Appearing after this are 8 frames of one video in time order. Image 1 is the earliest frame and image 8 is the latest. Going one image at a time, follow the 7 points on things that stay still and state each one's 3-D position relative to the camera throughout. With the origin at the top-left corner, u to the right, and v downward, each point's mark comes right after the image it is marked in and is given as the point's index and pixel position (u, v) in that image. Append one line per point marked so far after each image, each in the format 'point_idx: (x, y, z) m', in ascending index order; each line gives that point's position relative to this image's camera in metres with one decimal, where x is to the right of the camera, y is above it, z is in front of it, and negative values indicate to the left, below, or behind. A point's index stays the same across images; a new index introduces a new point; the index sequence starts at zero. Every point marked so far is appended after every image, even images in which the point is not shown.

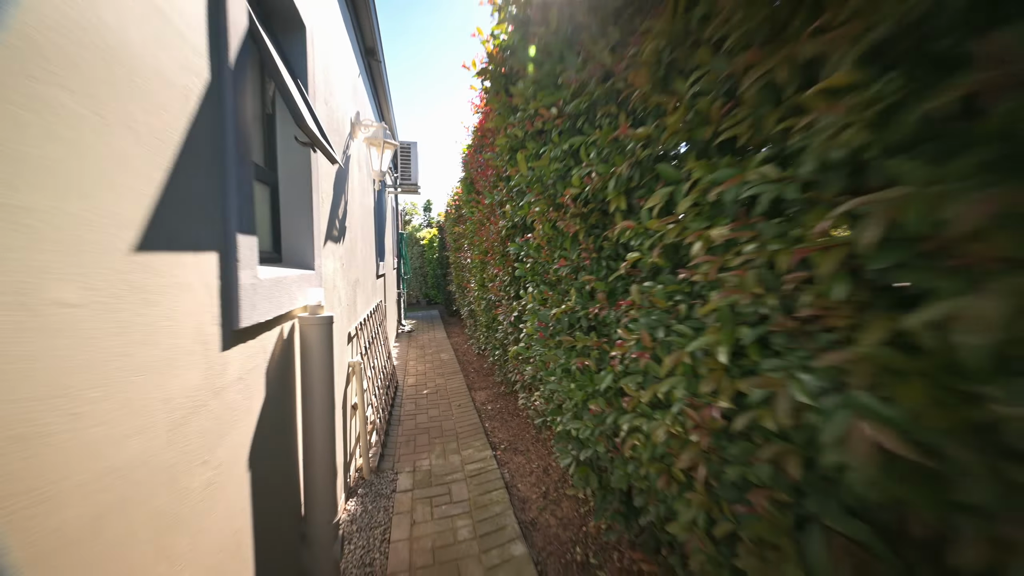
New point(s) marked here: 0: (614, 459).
0: (+0.4, -0.6, +1.7) m
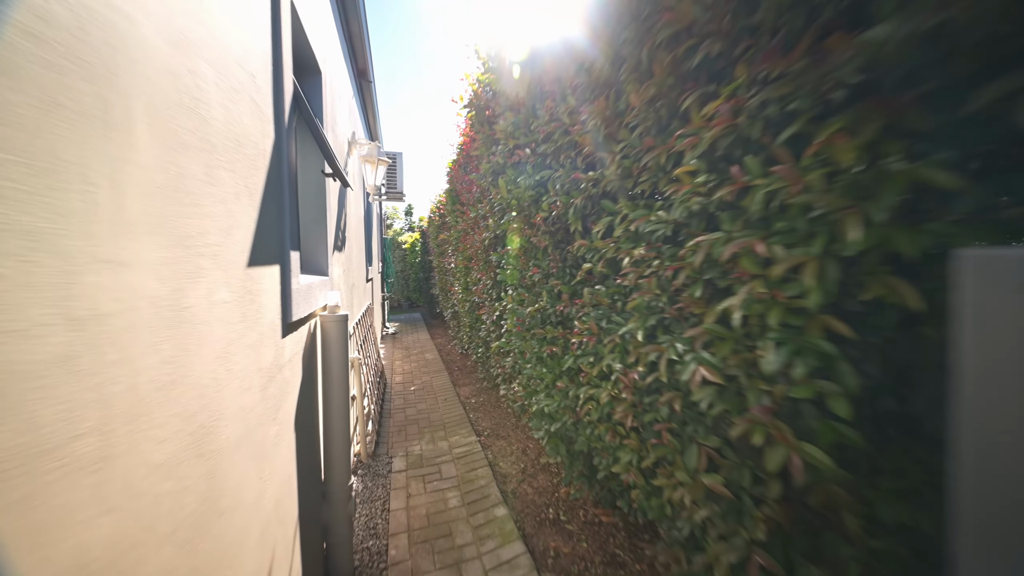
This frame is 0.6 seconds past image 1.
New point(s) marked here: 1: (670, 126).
0: (+0.3, -0.7, +2.2) m
1: (+0.4, +0.4, +1.2) m
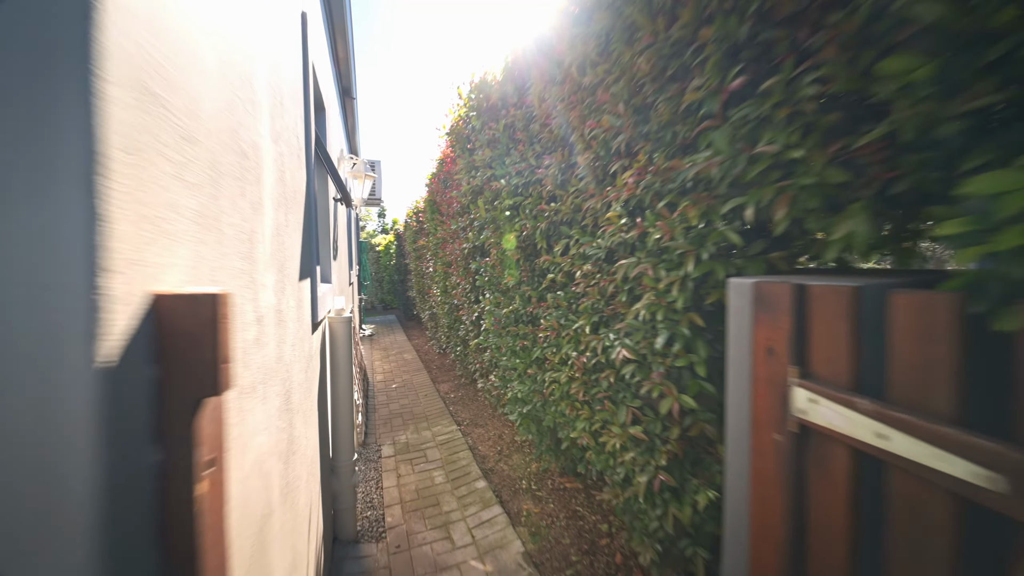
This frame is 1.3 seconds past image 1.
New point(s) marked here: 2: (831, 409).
0: (+0.2, -0.7, +2.6) m
1: (+0.4, +0.4, +1.7) m
2: (+0.5, -0.2, +0.7) m
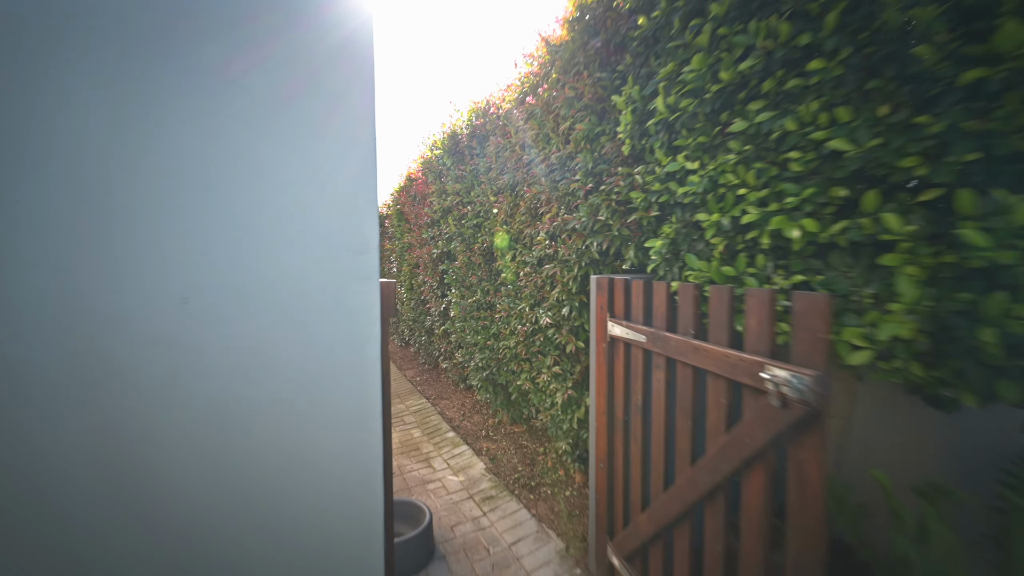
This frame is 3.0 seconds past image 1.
0: (-0.1, -0.7, +3.7) m
1: (+0.2, +0.4, +2.8) m
2: (+0.4, -0.2, +1.8) m
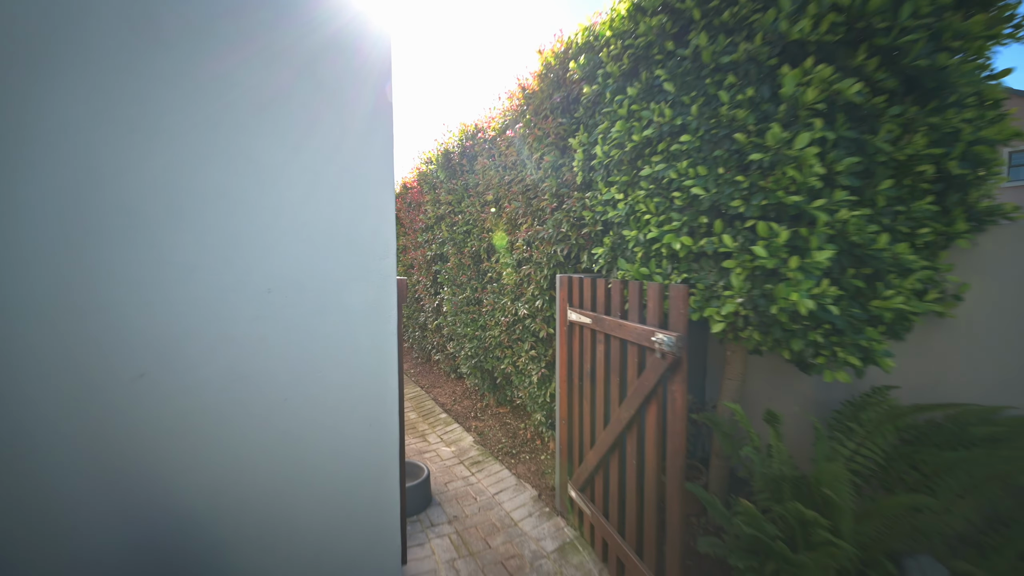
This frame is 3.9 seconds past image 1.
0: (-0.3, -0.6, +4.3) m
1: (0.0, +0.5, +3.4) m
2: (+0.3, -0.1, +2.4) m
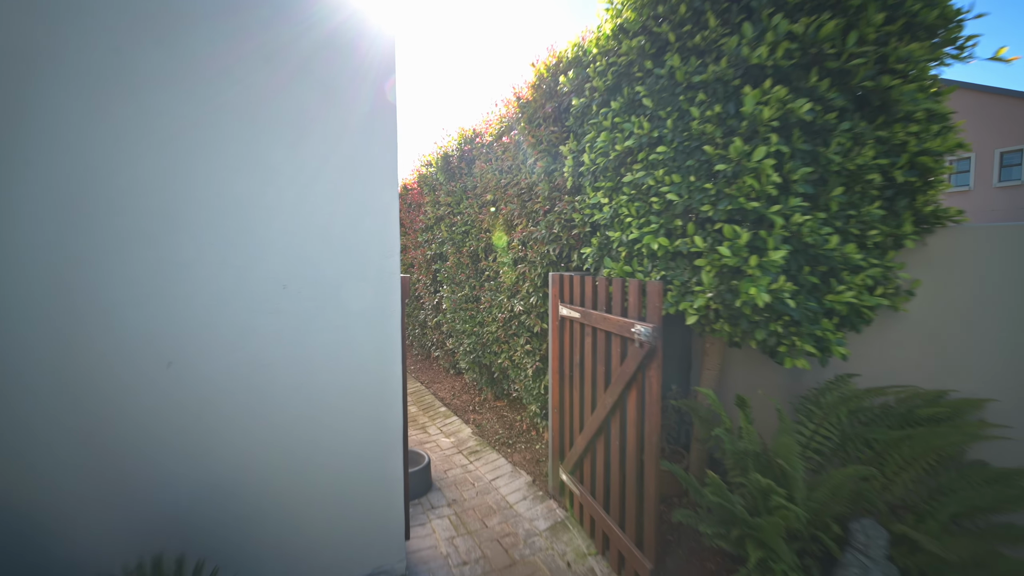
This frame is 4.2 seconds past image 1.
0: (-0.3, -0.6, +4.5) m
1: (0.0, +0.5, +3.5) m
2: (+0.3, -0.1, +2.6) m
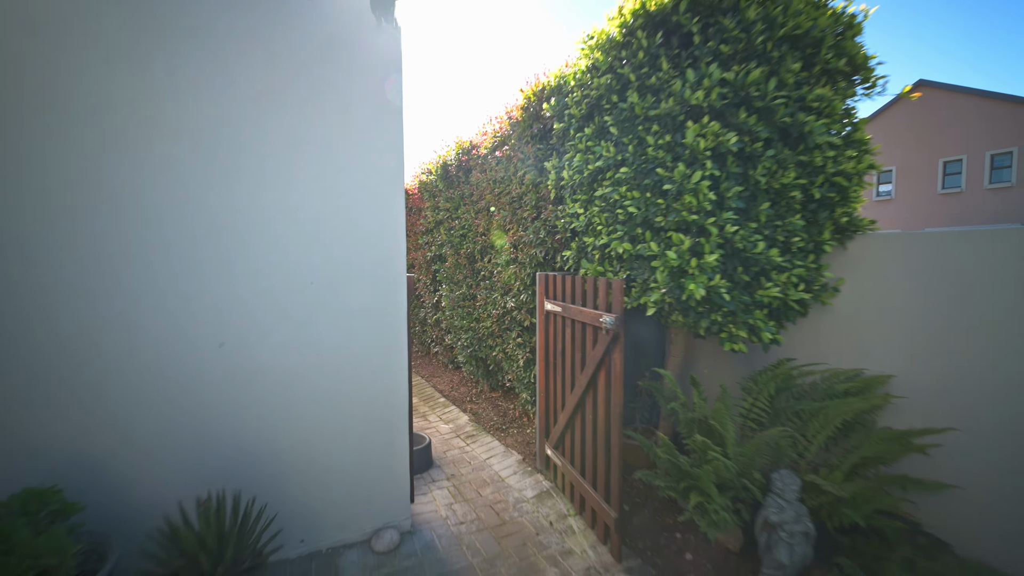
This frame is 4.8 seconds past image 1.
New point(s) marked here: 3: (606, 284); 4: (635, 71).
0: (-0.4, -0.6, +4.8) m
1: (-0.1, +0.5, +3.9) m
2: (+0.3, -0.1, +2.9) m
3: (+0.5, 0.0, +2.3) m
4: (+0.6, +1.1, +2.2) m
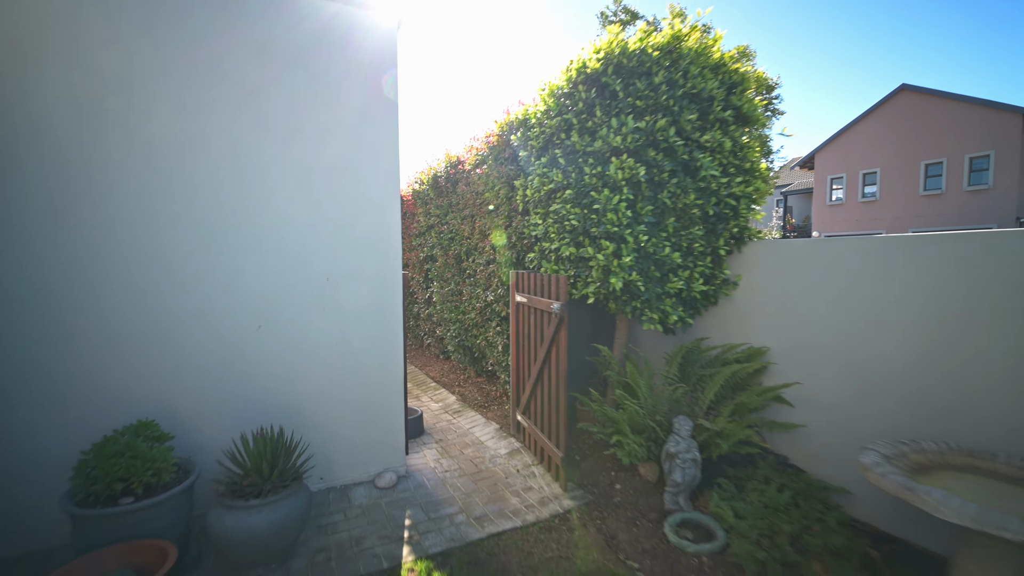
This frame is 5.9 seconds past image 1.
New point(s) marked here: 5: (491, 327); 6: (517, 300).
0: (-0.6, -0.6, +5.5) m
1: (-0.3, +0.5, +4.6) m
2: (+0.1, -0.1, +3.6) m
3: (+0.3, +0.1, +3.0) m
4: (+0.4, +1.1, +2.9) m
5: (-0.2, -0.4, +4.7) m
6: (0.0, -0.1, +3.7) m
